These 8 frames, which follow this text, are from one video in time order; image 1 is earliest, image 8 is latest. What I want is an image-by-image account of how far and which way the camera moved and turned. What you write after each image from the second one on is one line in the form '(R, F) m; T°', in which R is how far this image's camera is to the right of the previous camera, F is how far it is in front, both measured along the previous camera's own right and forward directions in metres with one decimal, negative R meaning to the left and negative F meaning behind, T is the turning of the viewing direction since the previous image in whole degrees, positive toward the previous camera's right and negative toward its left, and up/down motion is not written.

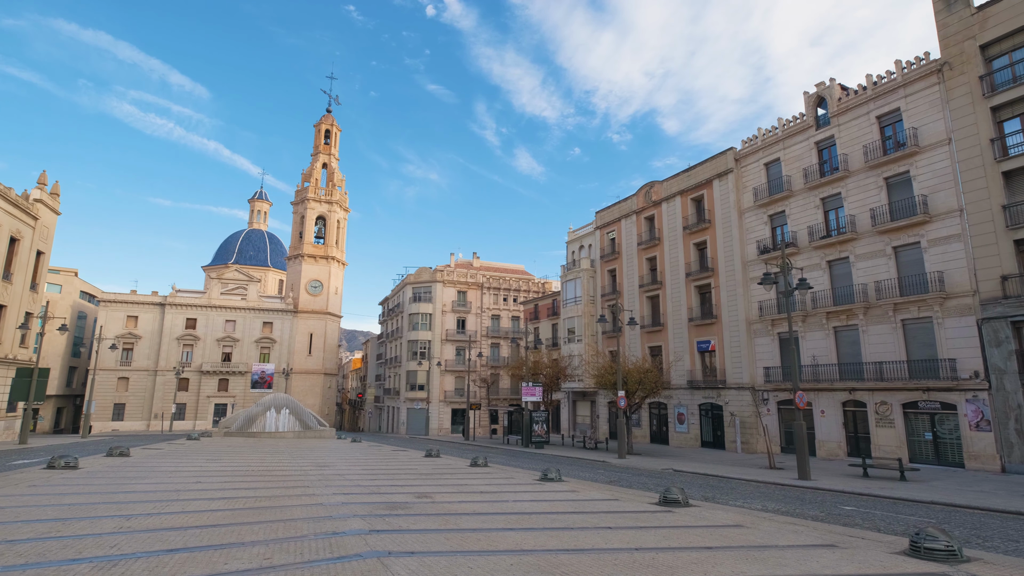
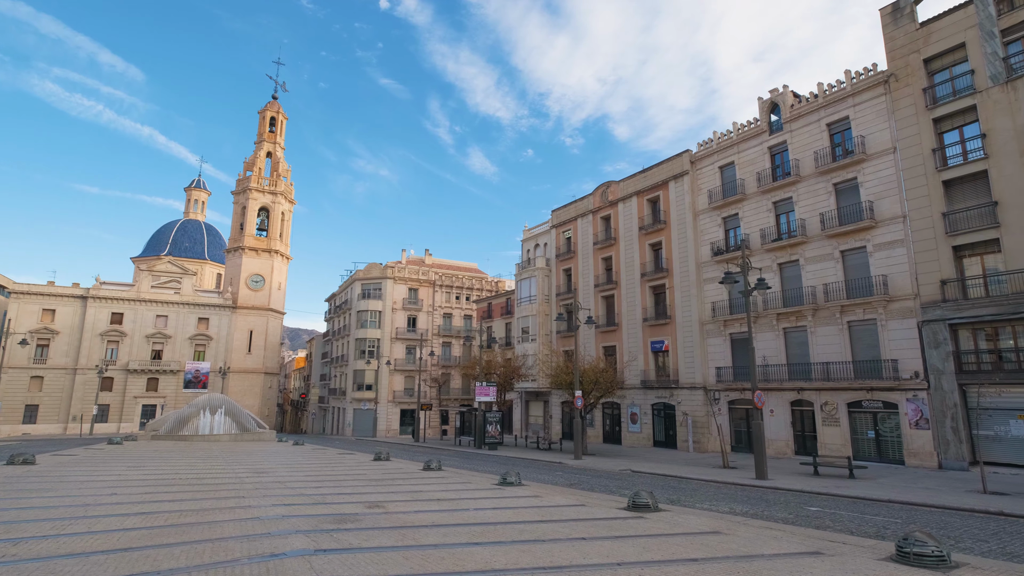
(-0.3, +0.8) m; +5°
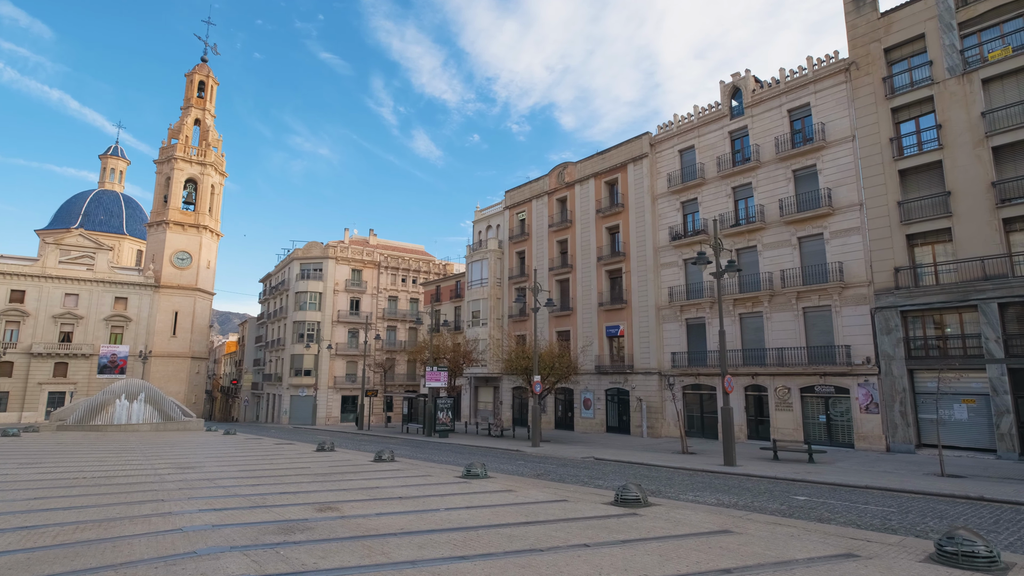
(-0.6, +1.4) m; +6°
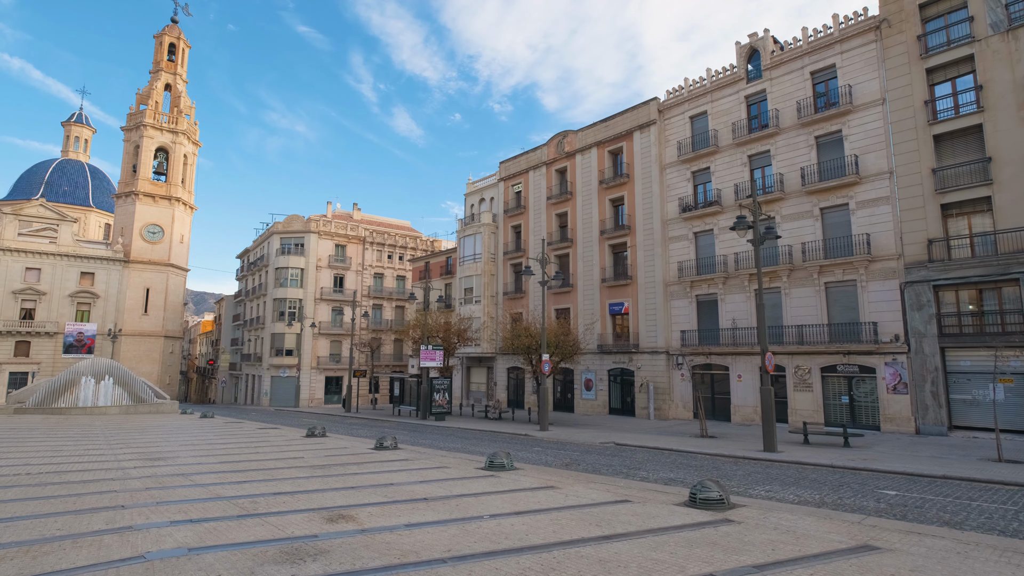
(-1.0, +1.9) m; +2°
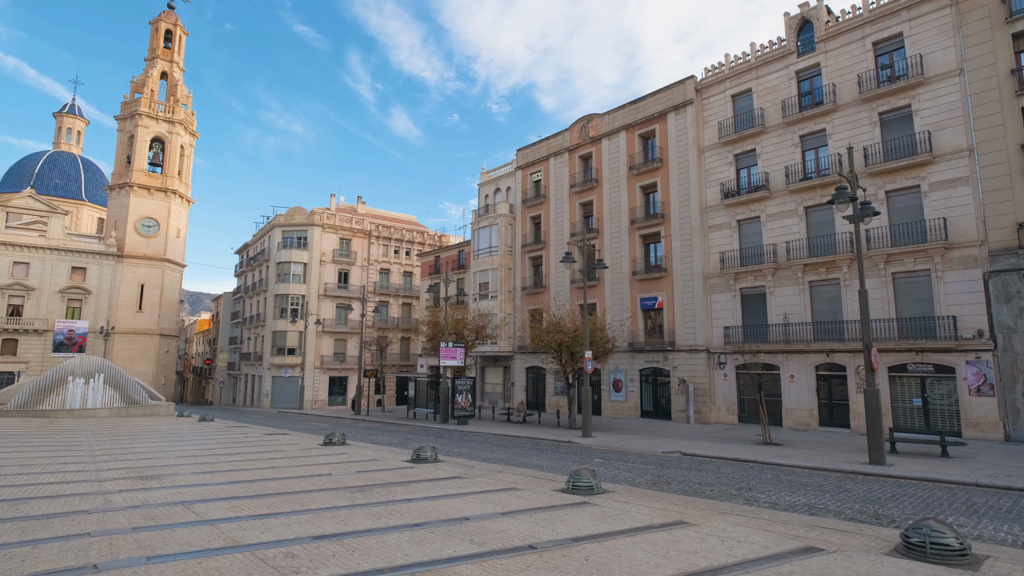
(-1.5, +2.3) m; 0°
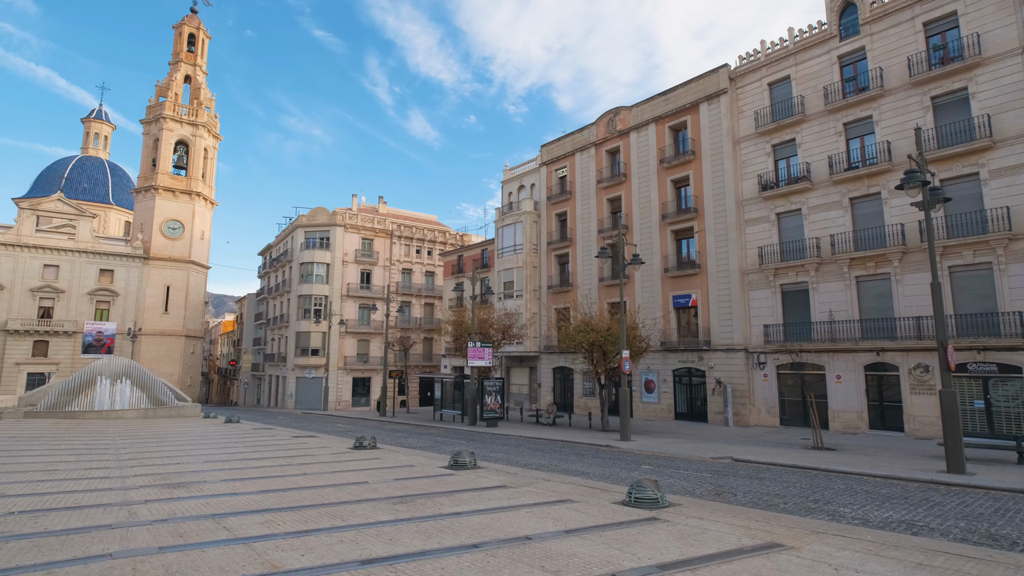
(-0.5, +0.7) m; -2°
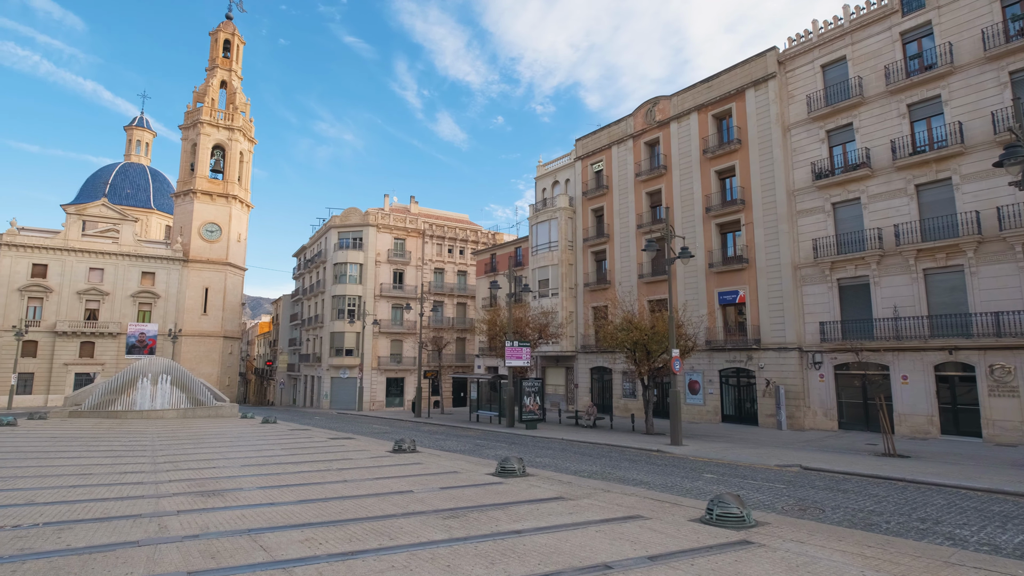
(-0.4, +0.8) m; -3°
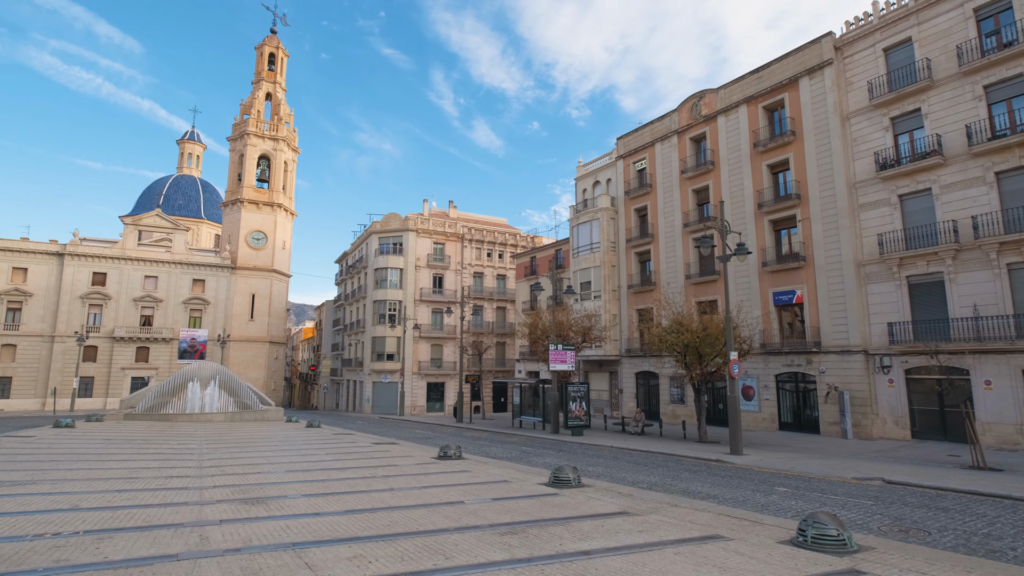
(-0.3, +0.6) m; -4°
